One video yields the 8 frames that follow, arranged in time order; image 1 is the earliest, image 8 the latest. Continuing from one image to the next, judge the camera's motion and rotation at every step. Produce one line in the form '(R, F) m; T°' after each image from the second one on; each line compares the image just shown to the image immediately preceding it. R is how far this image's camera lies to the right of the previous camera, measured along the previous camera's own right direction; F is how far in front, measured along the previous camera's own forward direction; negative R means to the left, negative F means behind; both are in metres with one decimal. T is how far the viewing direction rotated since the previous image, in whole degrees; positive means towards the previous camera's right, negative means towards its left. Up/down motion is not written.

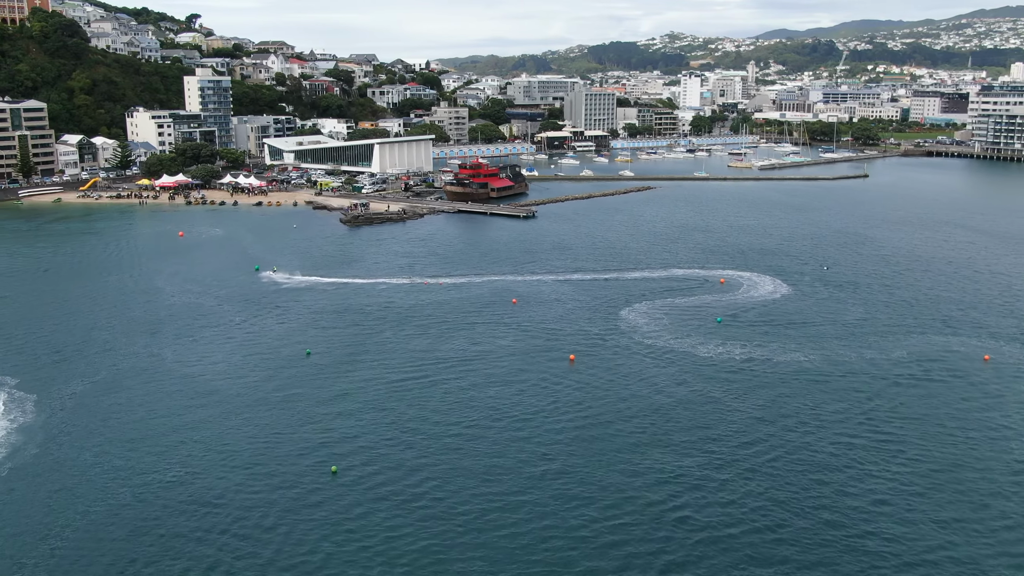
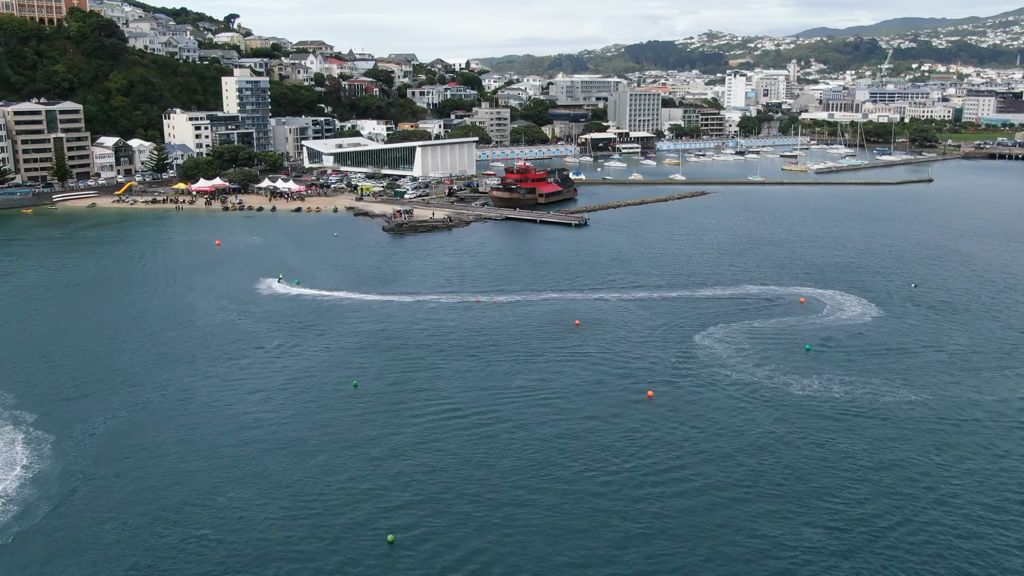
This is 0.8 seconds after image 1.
(-1.0, +3.1) m; -2°
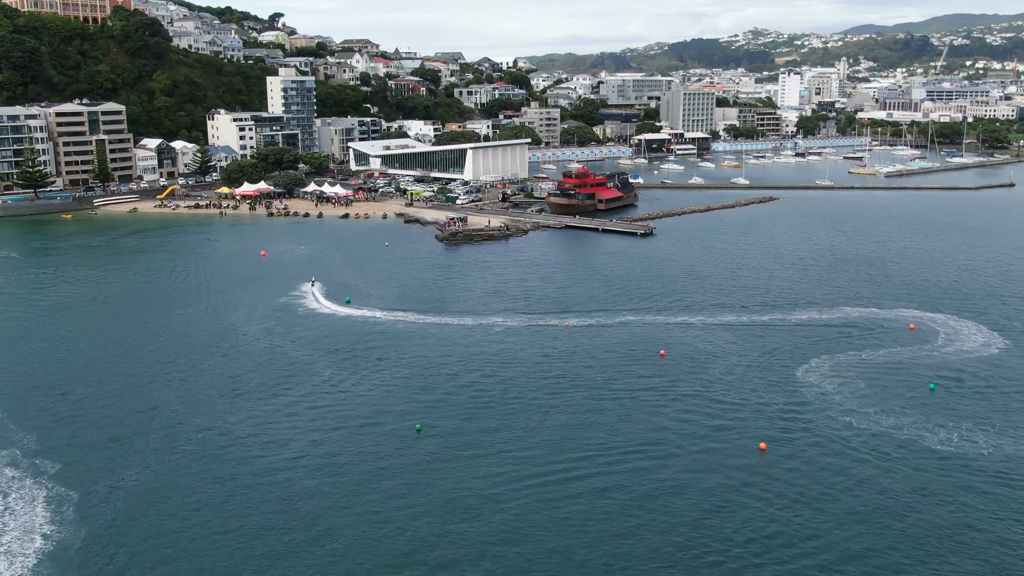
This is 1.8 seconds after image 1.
(-1.2, +3.5) m; -2°
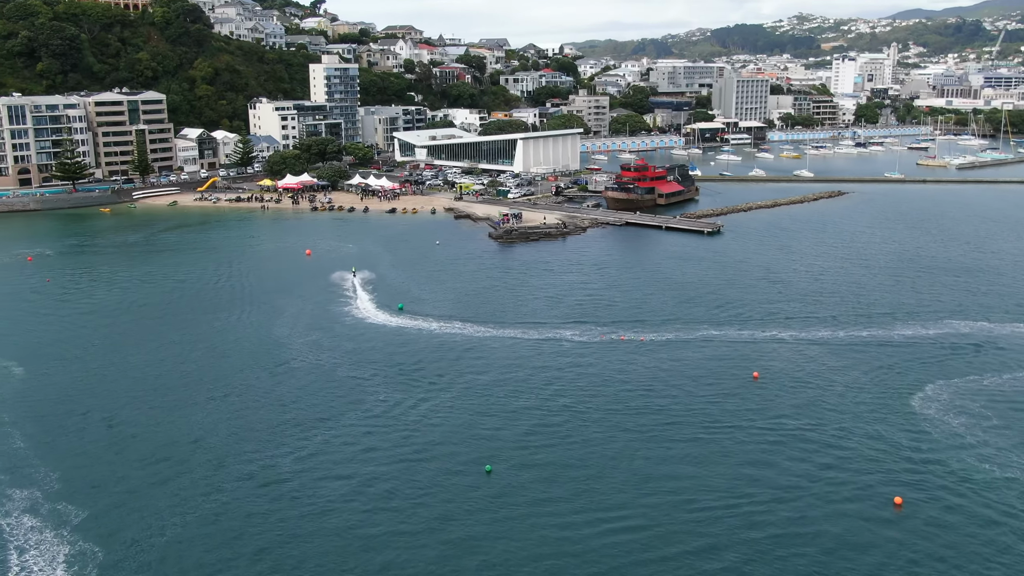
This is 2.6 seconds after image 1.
(-1.1, +3.1) m; -2°
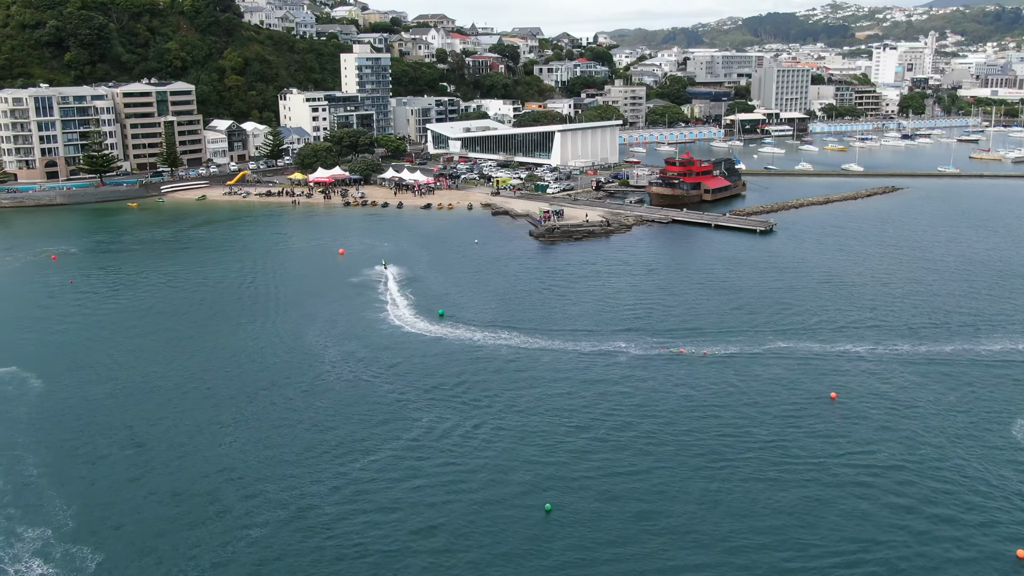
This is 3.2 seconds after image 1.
(-0.7, +2.2) m; -2°
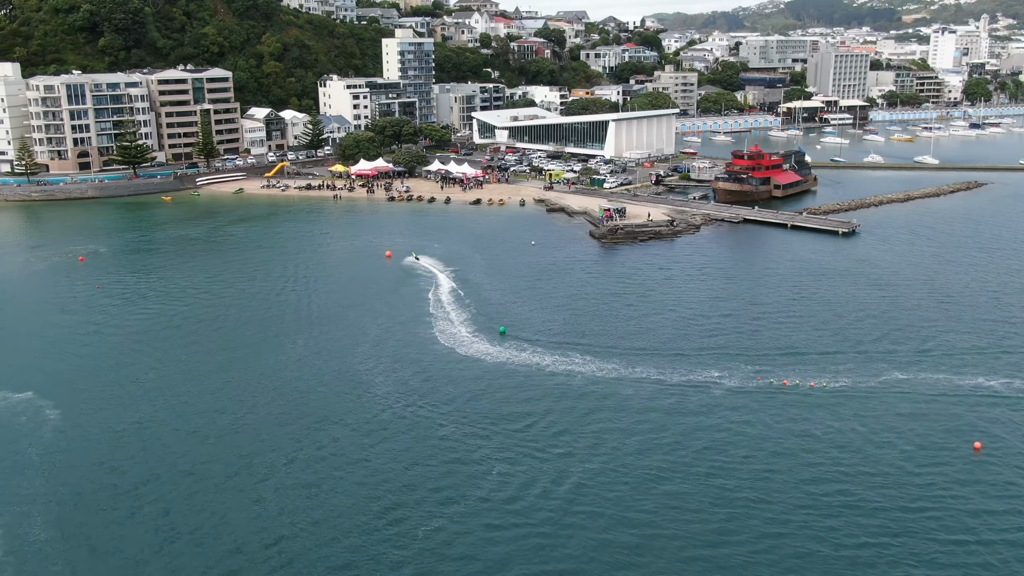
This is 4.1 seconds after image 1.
(-1.1, +3.5) m; -2°
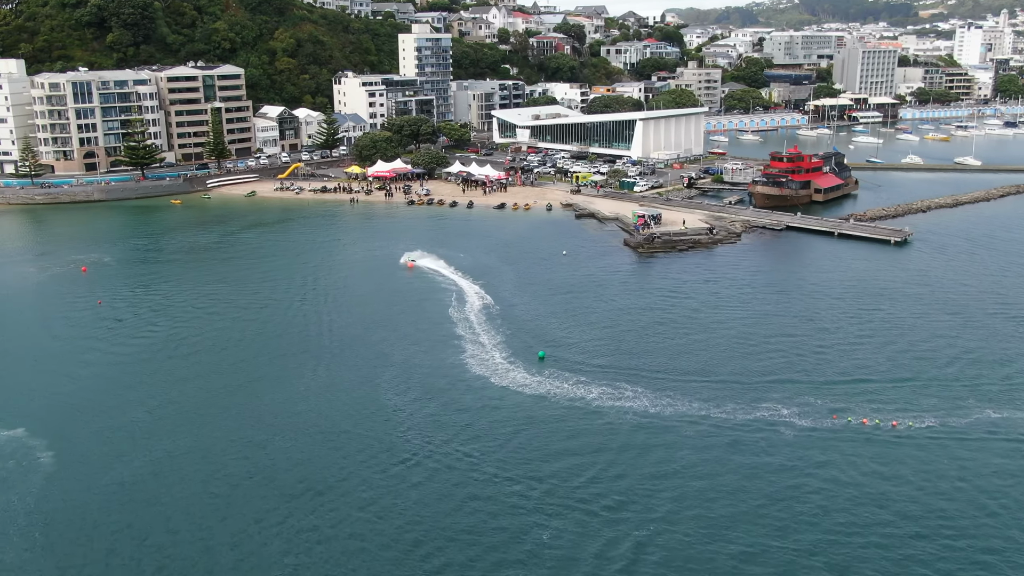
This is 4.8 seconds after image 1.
(-0.8, +2.6) m; -1°
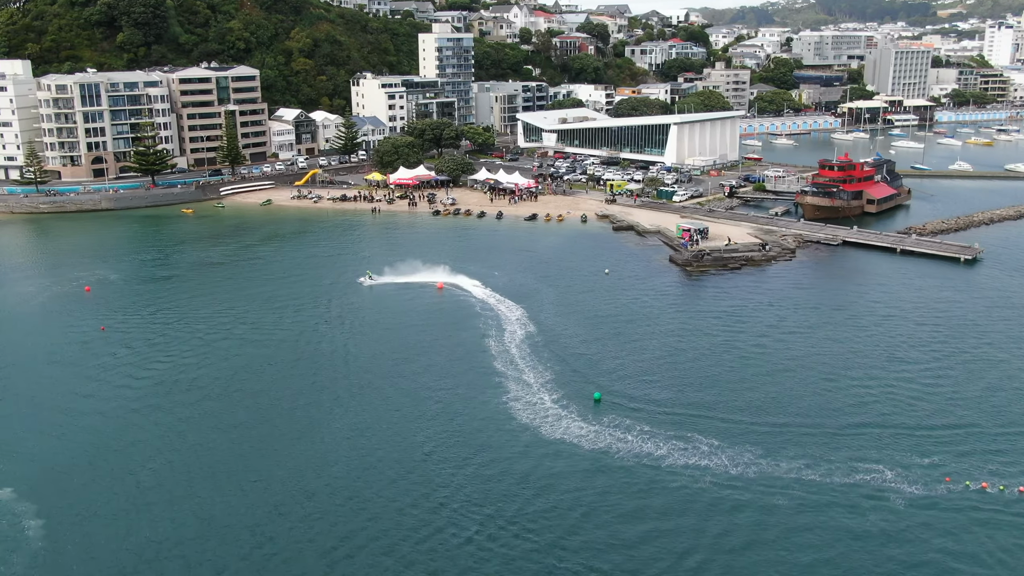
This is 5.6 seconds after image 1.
(-1.0, +3.0) m; -1°
